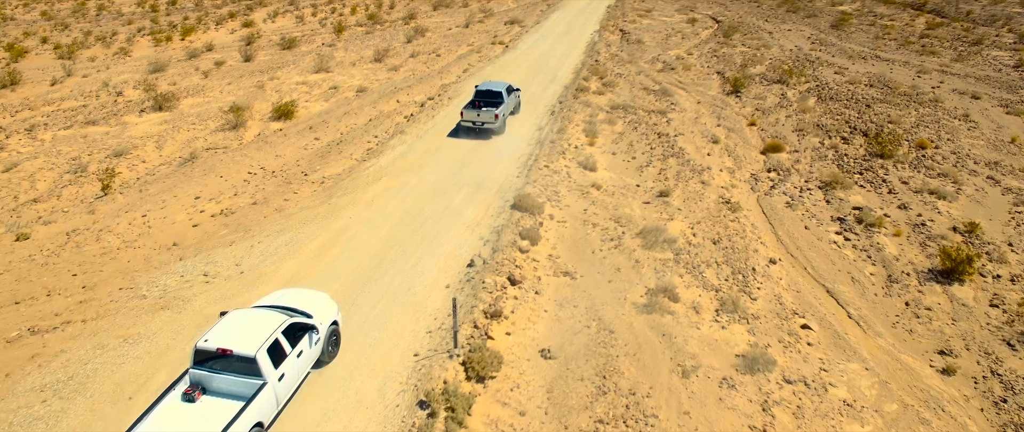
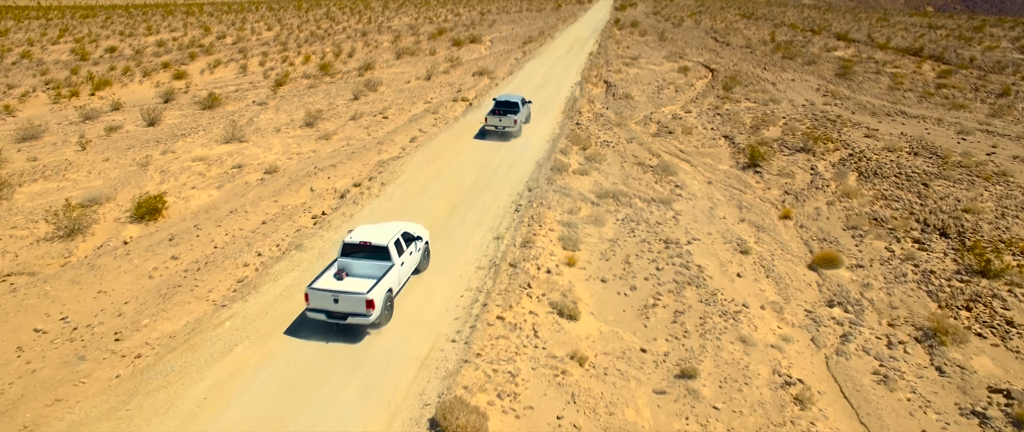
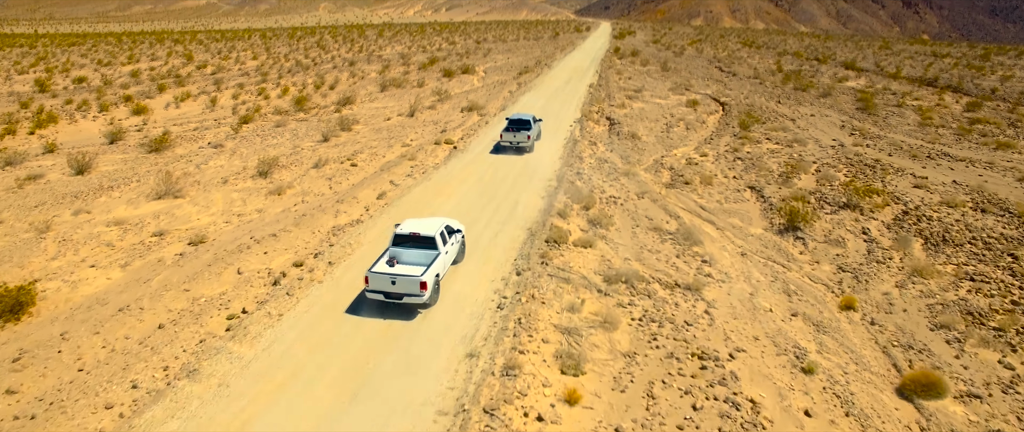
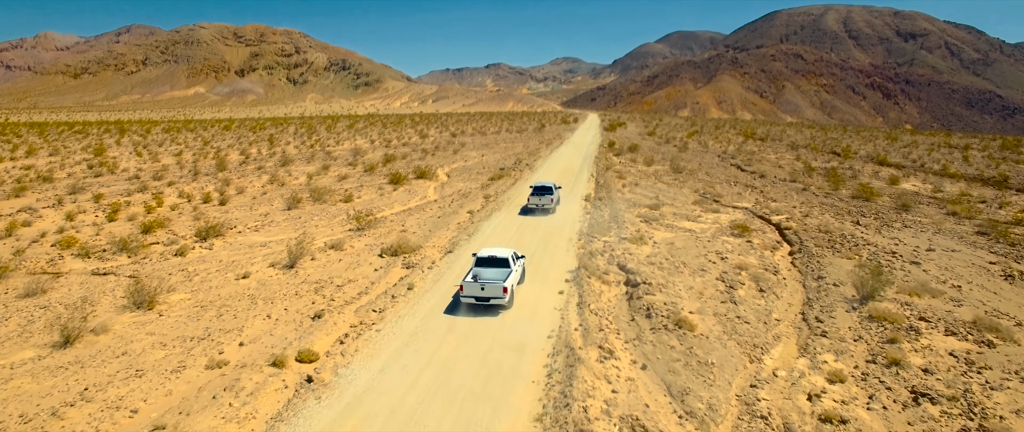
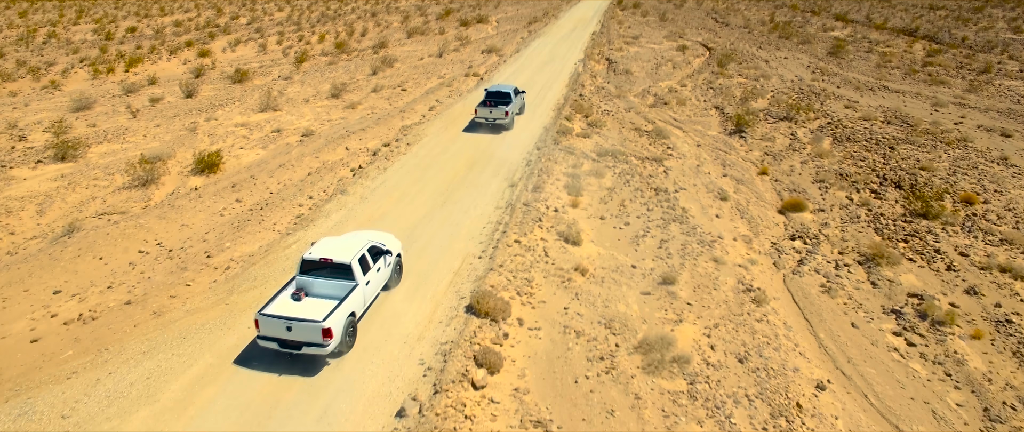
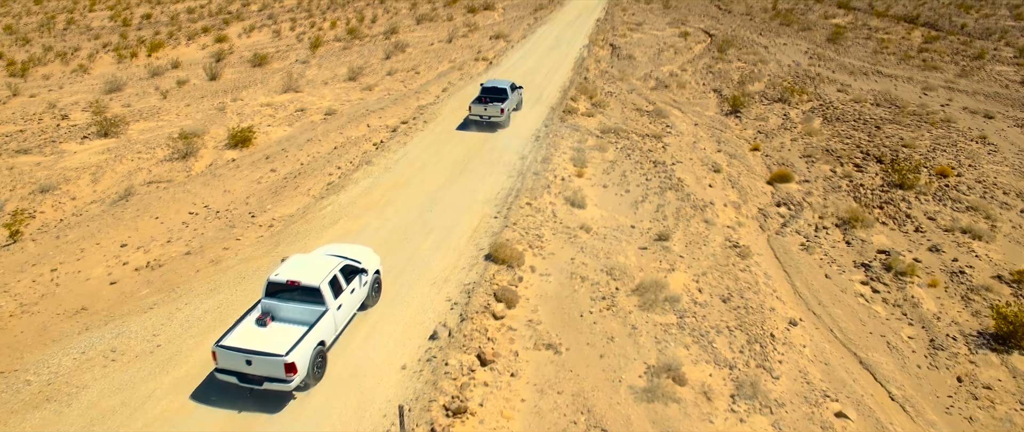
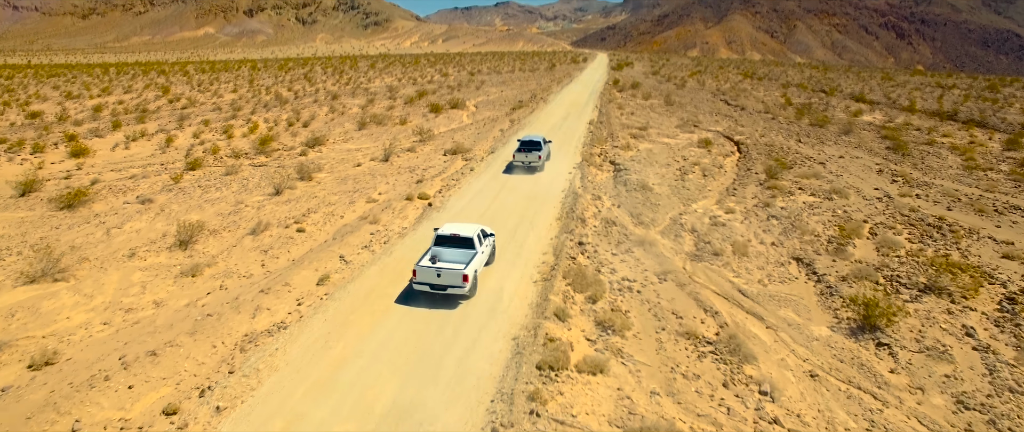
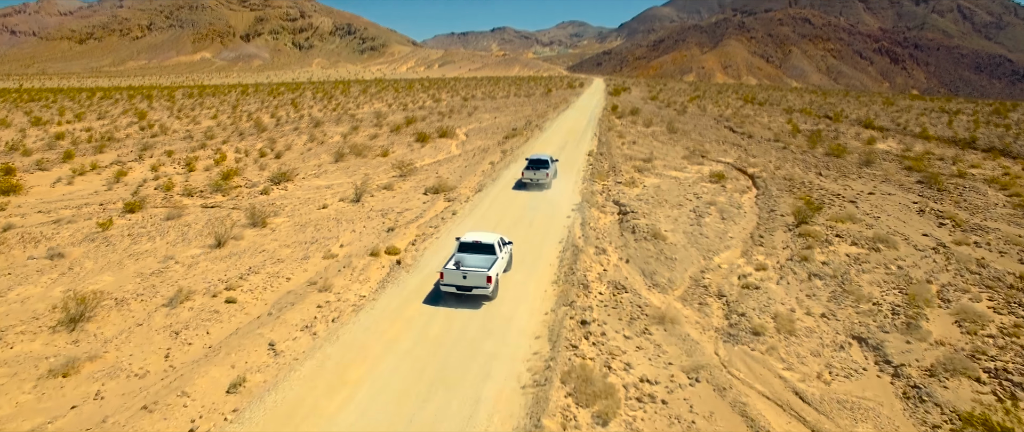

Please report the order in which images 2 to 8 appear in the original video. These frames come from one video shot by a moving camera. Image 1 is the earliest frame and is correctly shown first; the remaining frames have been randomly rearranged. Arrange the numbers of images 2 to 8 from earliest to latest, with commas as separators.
6, 5, 2, 3, 7, 8, 4
